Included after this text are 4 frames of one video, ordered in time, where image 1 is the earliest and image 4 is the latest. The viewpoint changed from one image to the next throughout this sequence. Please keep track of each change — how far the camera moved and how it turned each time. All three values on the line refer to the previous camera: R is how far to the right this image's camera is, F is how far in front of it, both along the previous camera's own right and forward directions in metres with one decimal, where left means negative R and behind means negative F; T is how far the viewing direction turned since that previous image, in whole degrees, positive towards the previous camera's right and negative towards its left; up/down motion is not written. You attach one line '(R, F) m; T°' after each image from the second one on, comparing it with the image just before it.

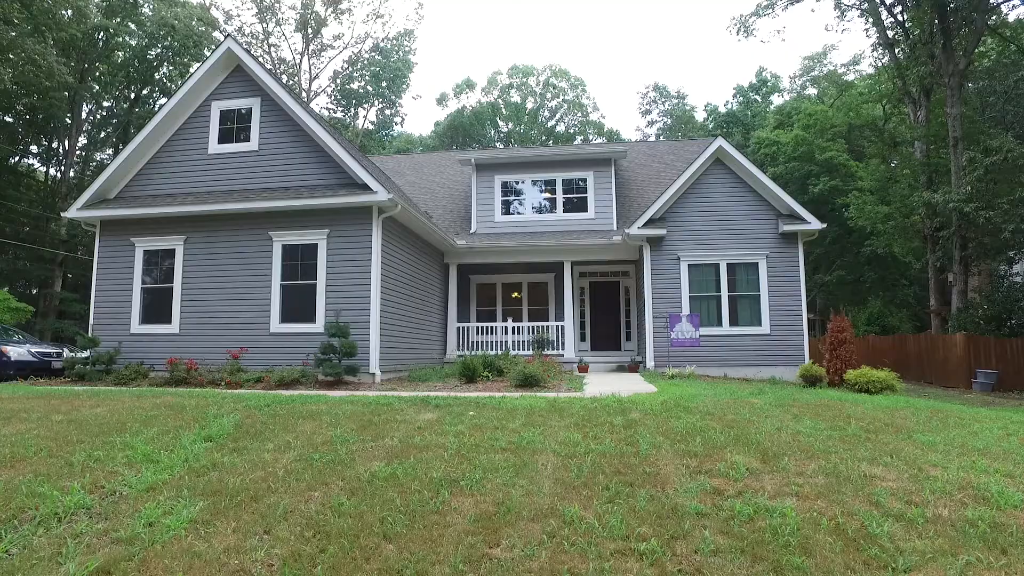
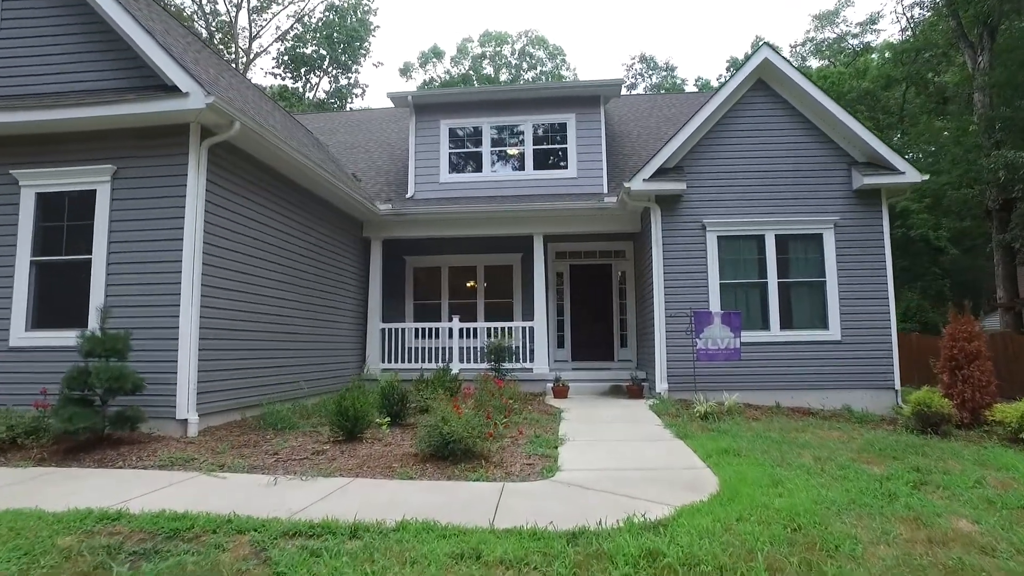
(+0.6, +5.0) m; +2°
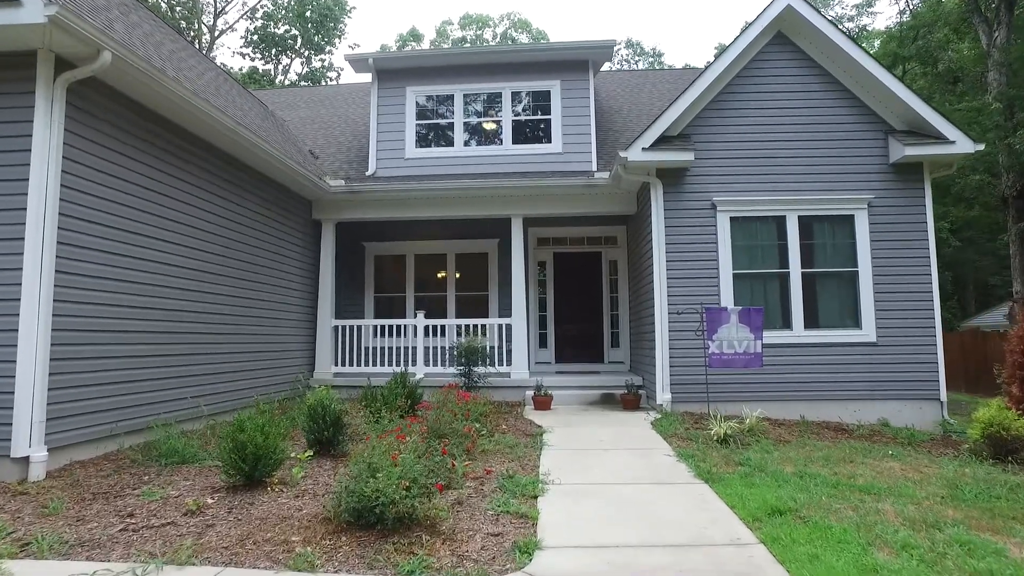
(+0.1, +1.7) m; +1°
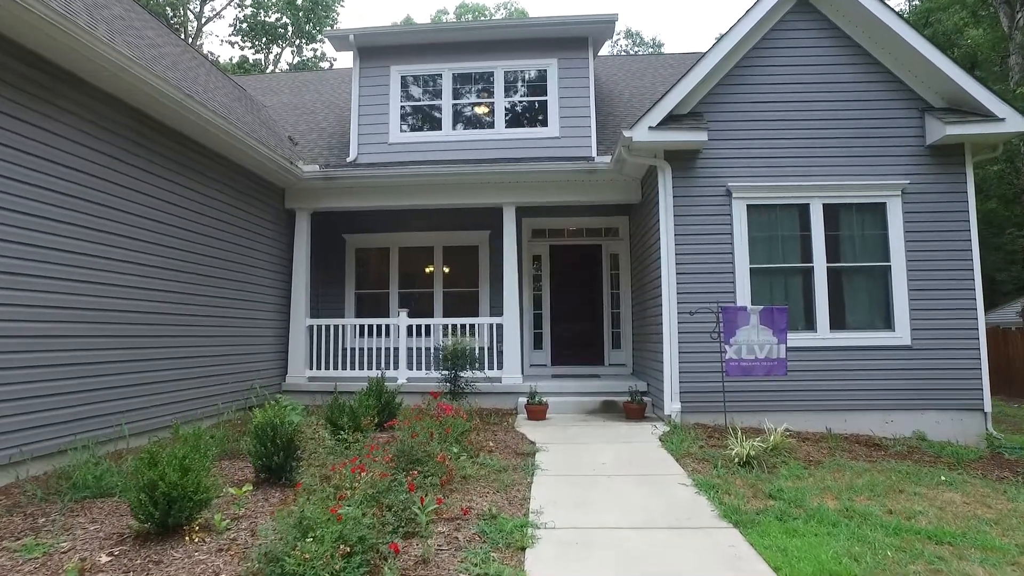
(+0.1, +0.9) m; 0°
